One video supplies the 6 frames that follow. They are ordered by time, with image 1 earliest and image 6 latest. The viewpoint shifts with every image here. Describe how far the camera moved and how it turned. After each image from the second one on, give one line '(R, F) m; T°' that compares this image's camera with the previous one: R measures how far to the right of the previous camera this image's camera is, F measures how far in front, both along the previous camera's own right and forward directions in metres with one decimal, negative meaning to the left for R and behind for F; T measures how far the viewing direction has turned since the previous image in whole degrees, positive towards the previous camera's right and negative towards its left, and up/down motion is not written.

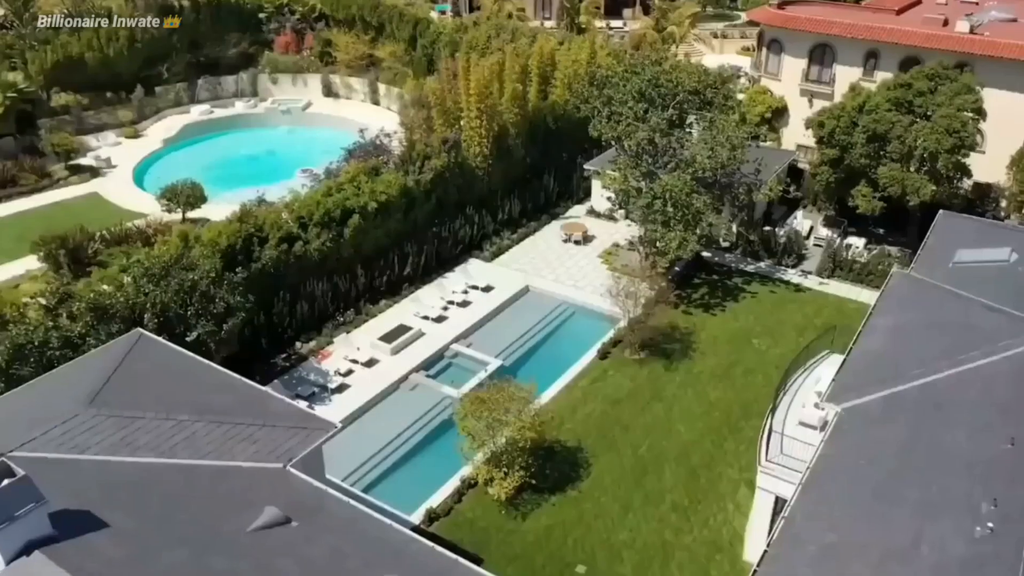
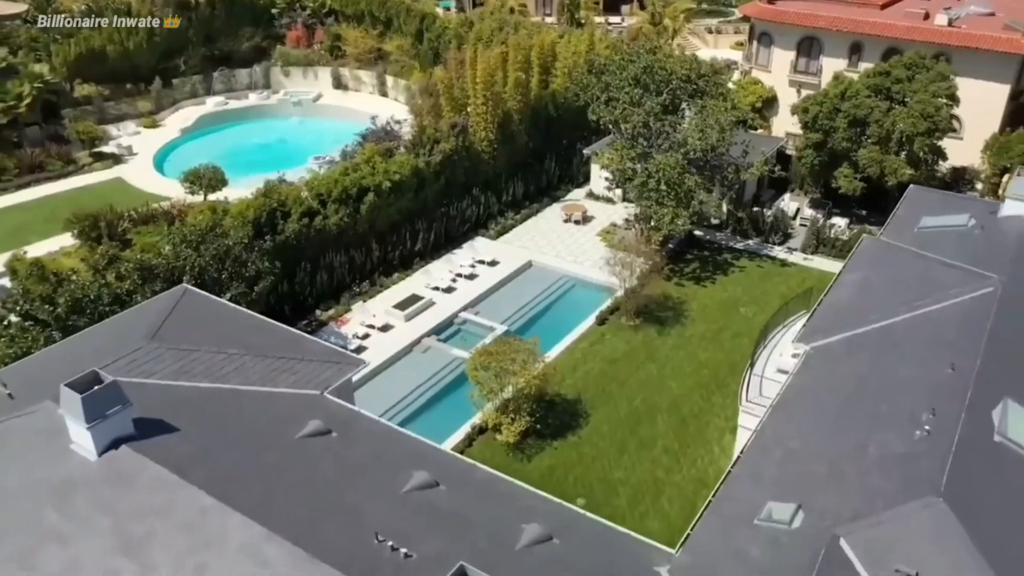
(-0.1, -2.4) m; 0°
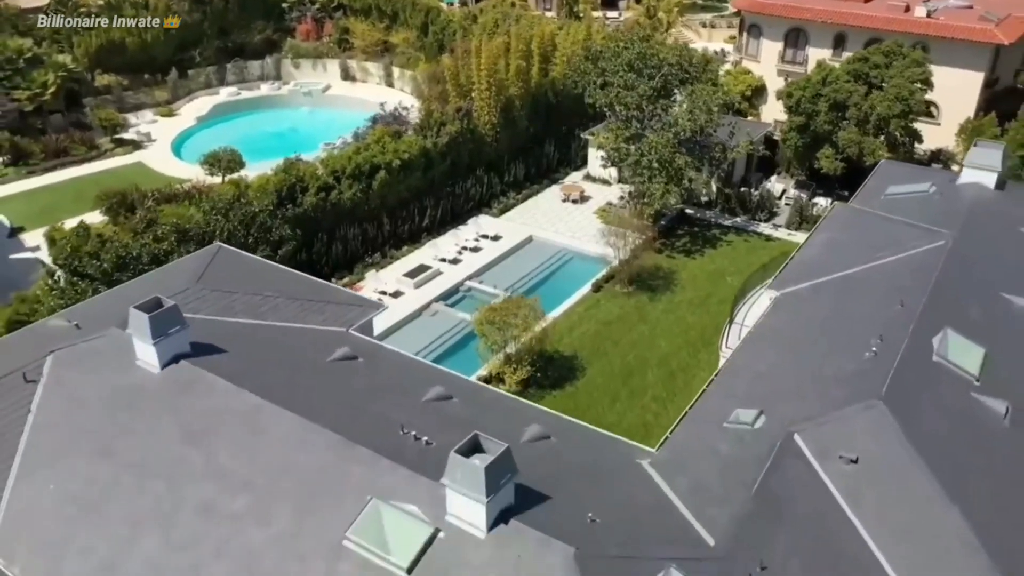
(-0.1, -2.4) m; 0°
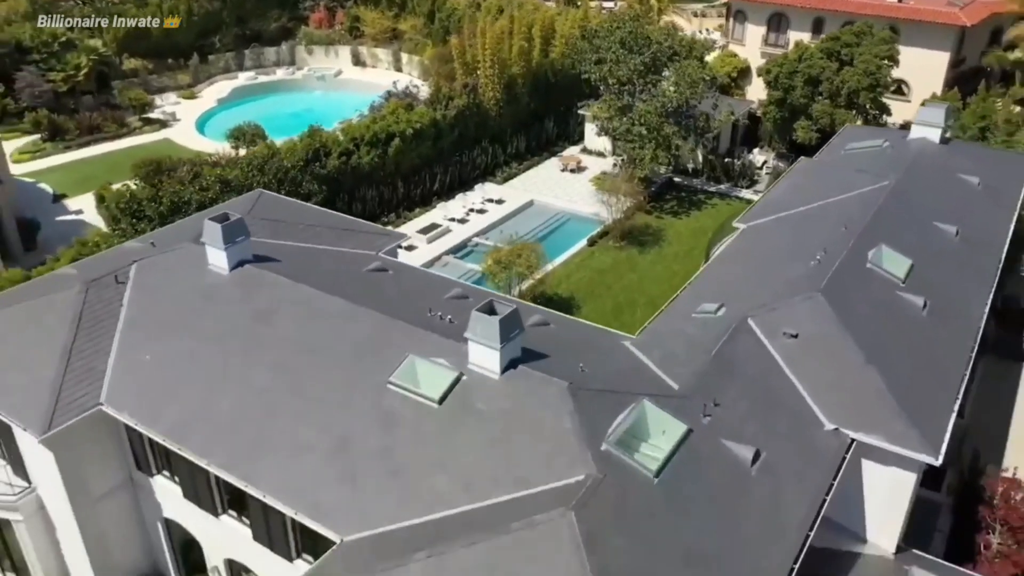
(-0.1, -3.7) m; 0°
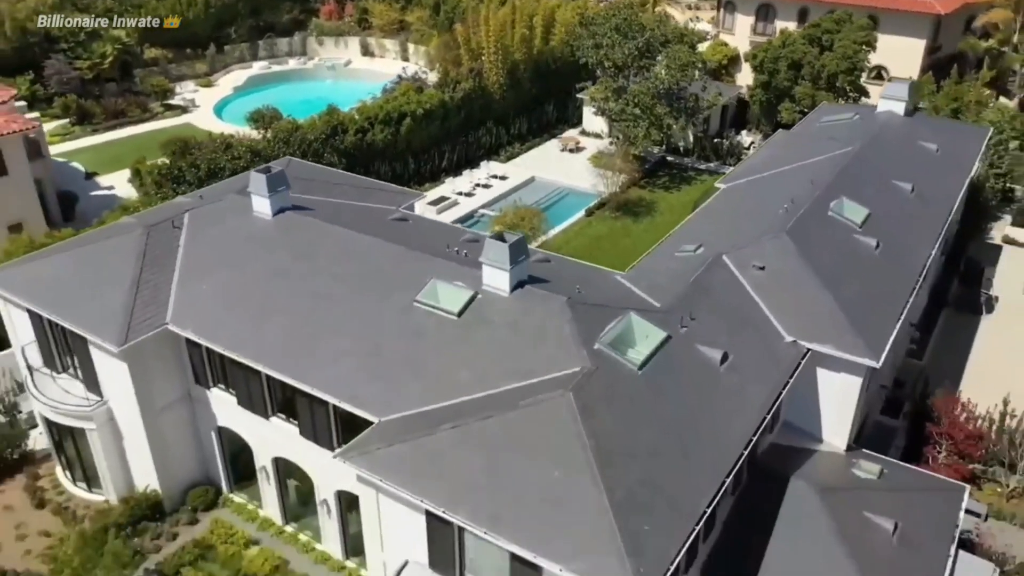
(-0.1, -3.1) m; 0°
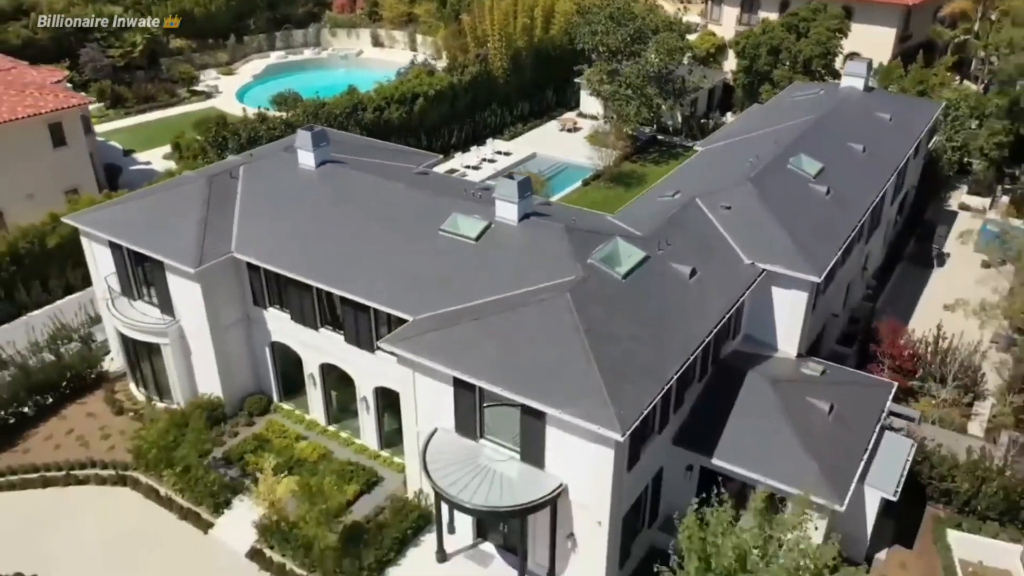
(-0.2, -4.3) m; 0°
